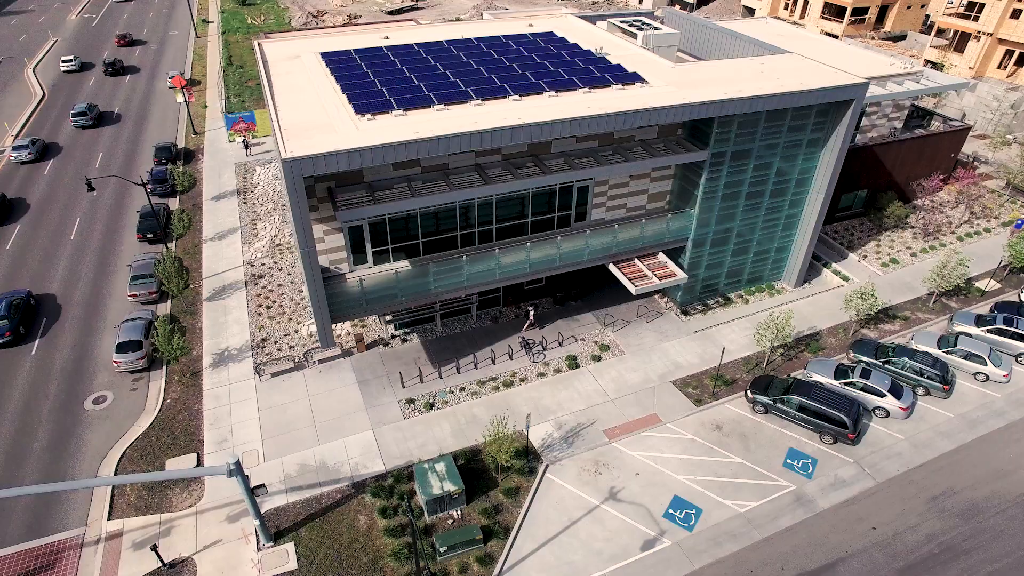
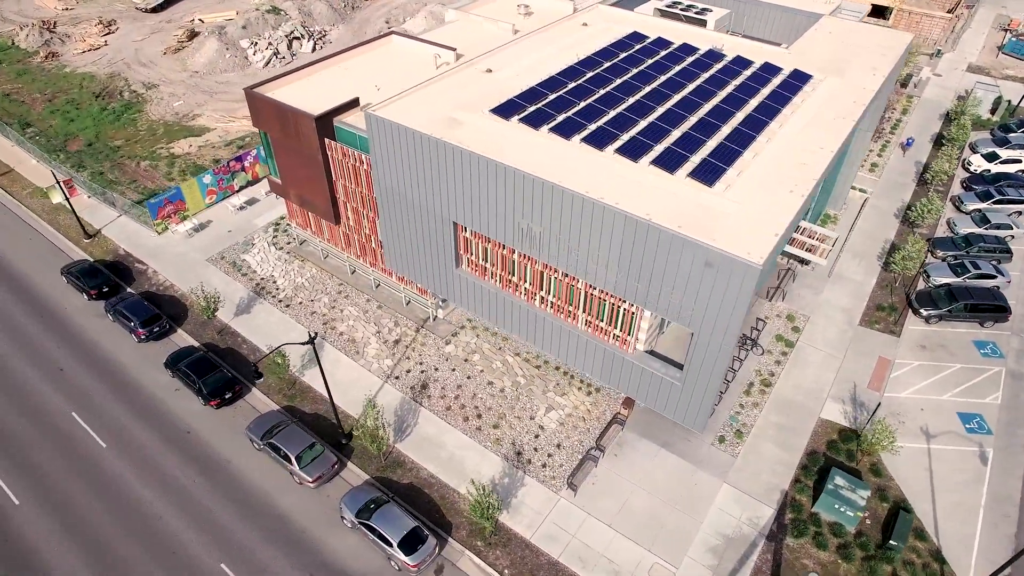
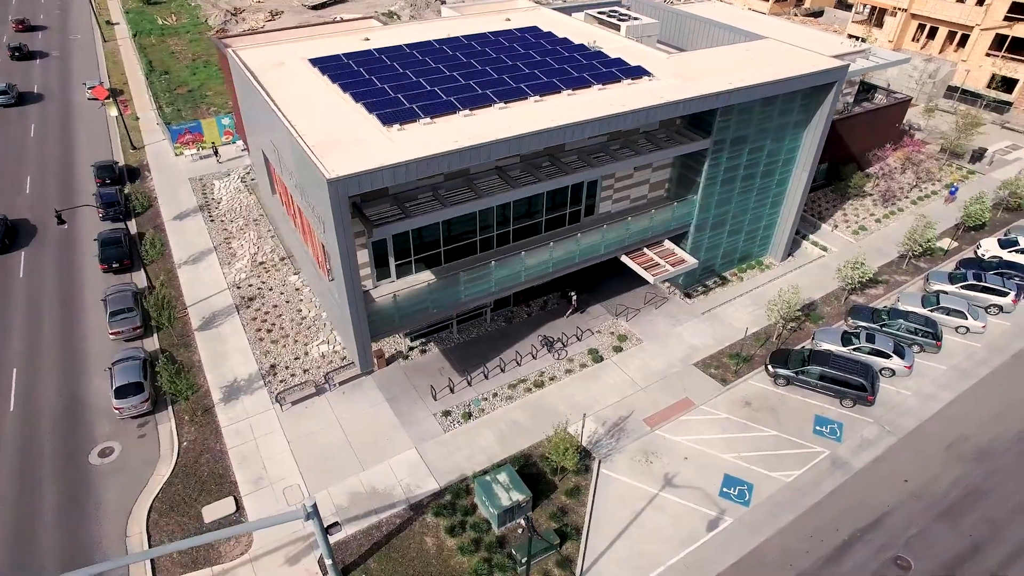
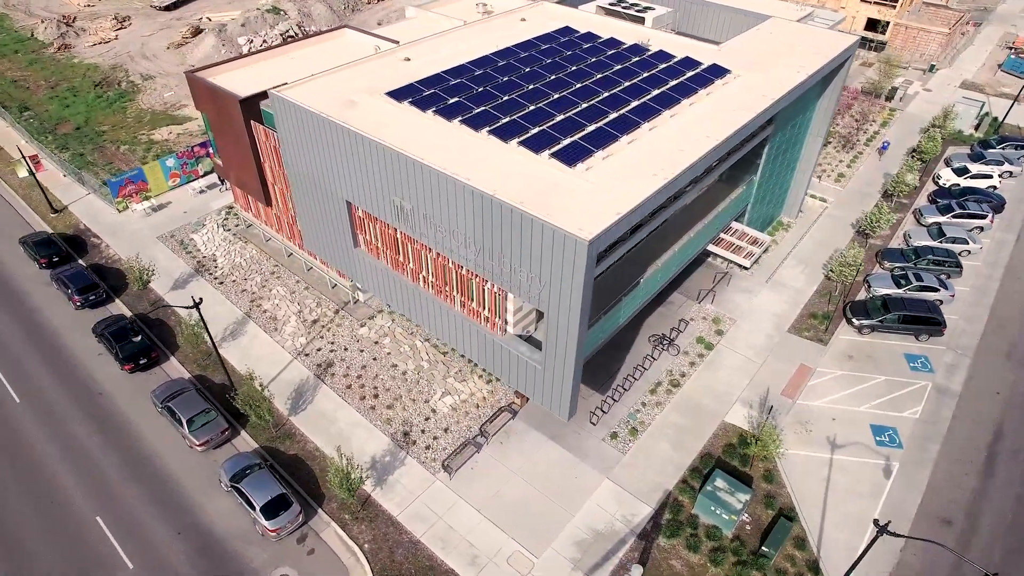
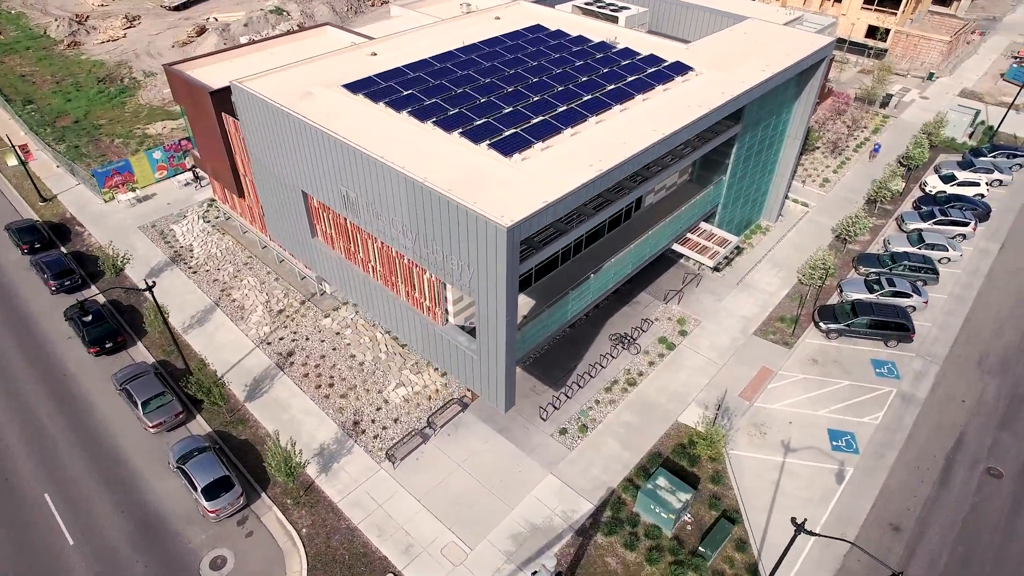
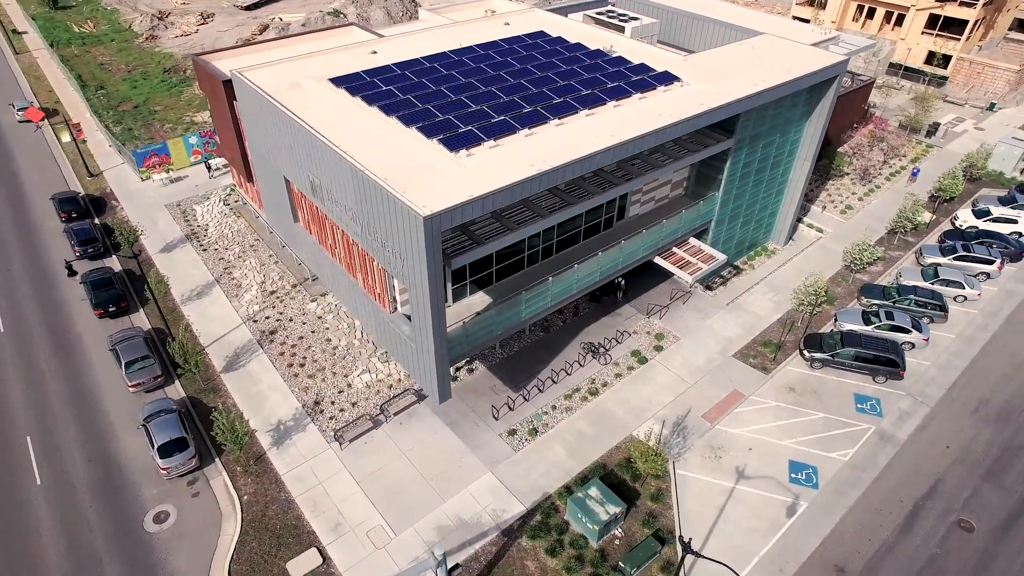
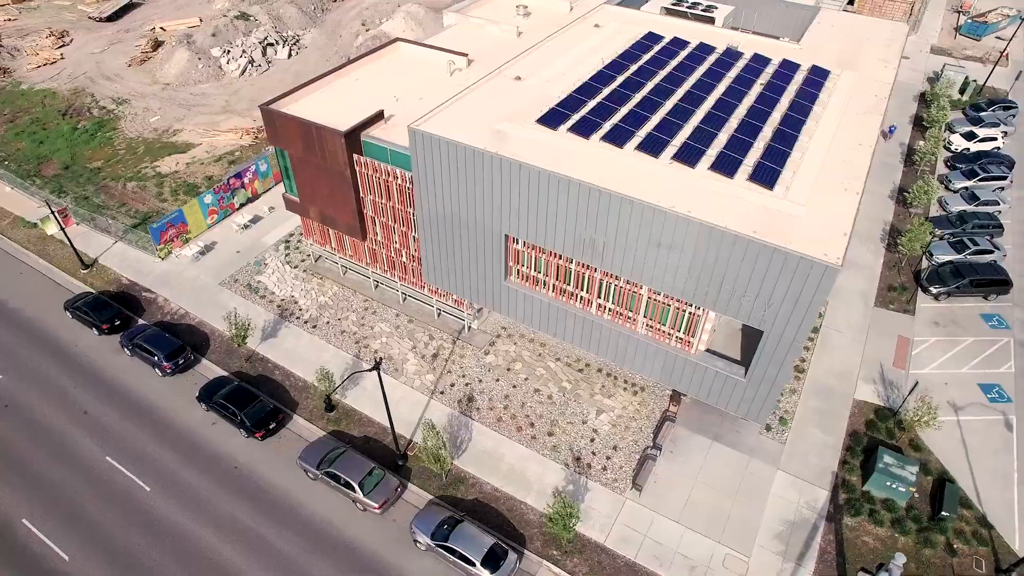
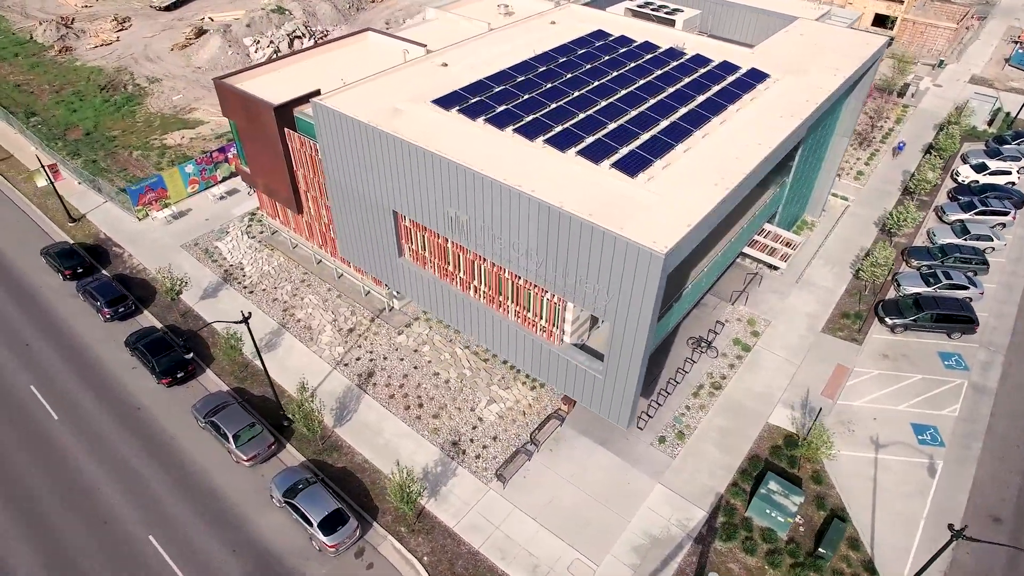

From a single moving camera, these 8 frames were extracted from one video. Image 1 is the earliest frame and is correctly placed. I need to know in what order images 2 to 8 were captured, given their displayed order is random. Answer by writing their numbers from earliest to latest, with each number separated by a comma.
3, 6, 5, 4, 8, 2, 7
